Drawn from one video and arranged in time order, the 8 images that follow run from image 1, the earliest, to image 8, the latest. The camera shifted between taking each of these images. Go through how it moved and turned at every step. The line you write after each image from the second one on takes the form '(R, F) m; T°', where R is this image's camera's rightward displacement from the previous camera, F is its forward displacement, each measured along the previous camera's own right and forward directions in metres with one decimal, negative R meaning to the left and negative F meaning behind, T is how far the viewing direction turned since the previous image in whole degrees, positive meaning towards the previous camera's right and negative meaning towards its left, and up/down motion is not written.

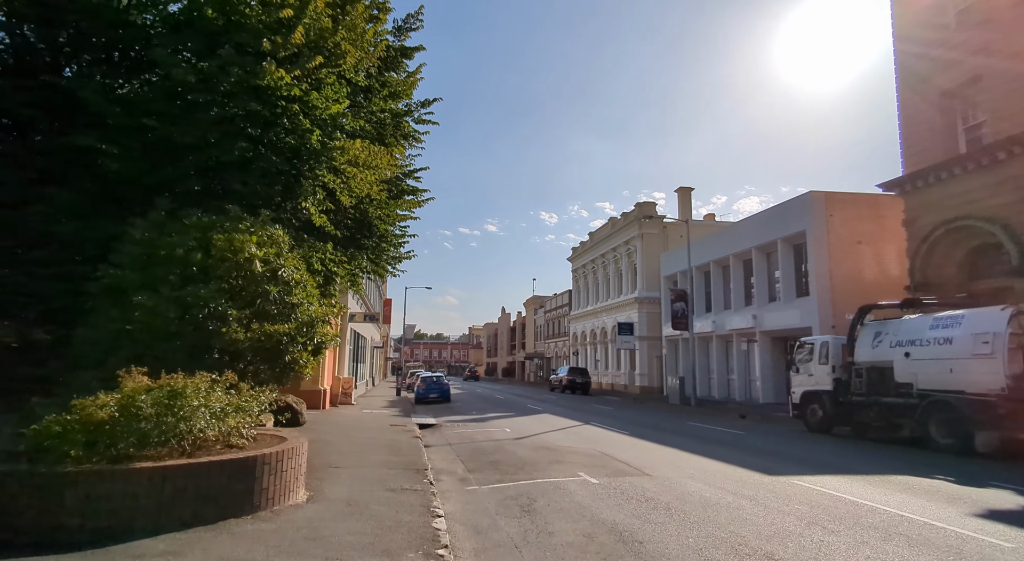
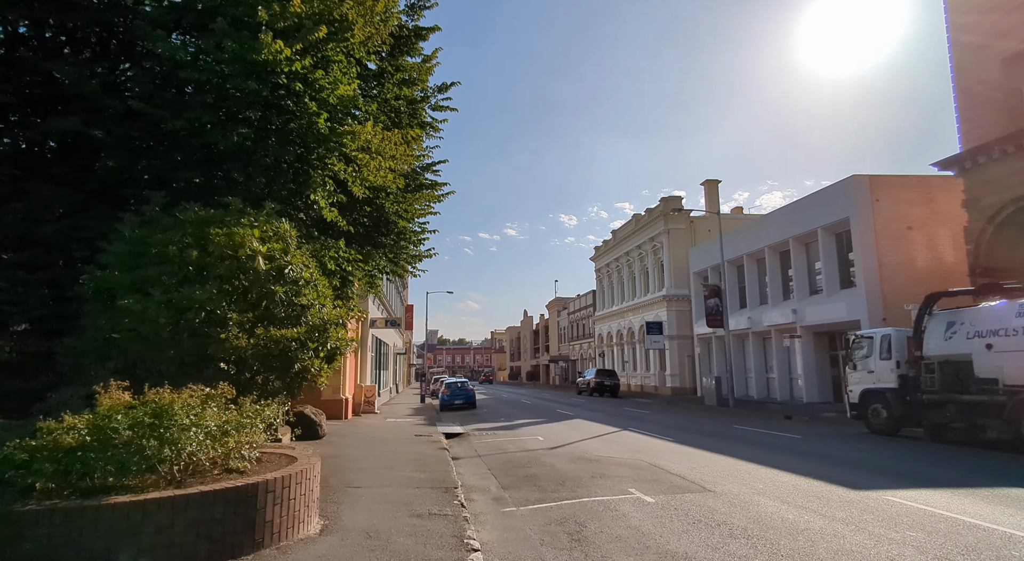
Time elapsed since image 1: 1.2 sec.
(-0.2, +1.1) m; -2°
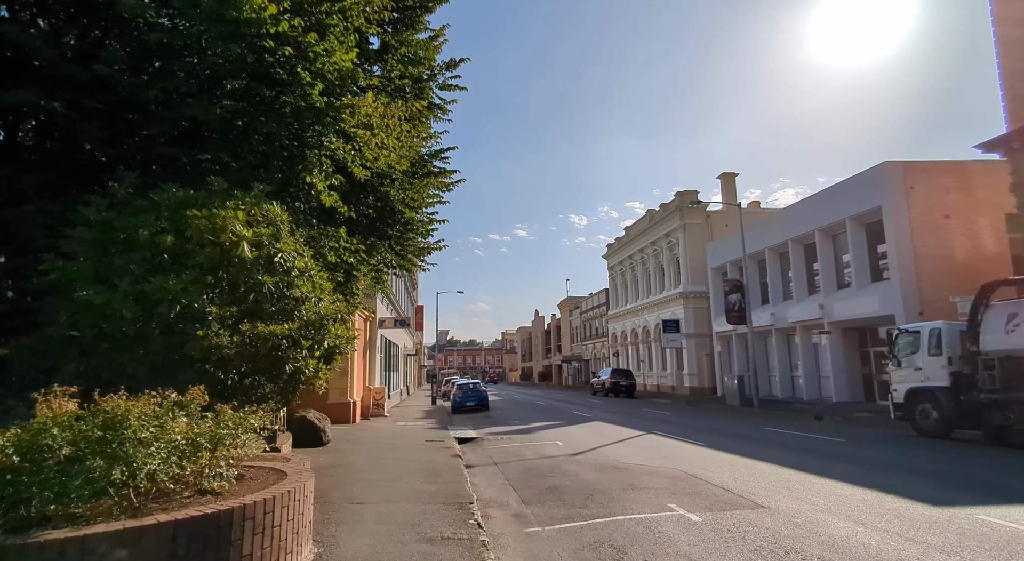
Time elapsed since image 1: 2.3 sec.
(-0.1, +1.0) m; -1°
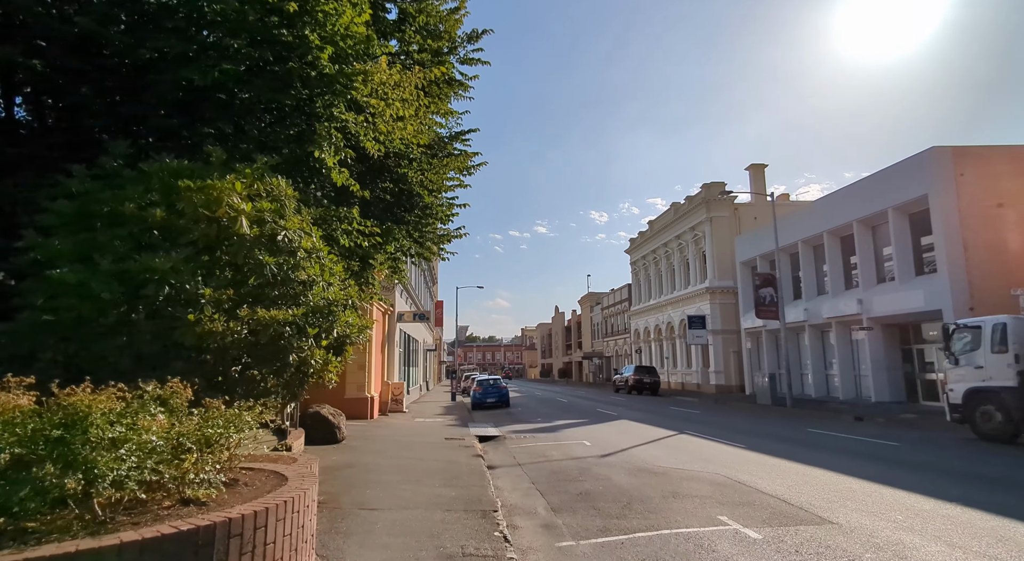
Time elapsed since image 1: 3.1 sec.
(-0.1, +0.8) m; -2°
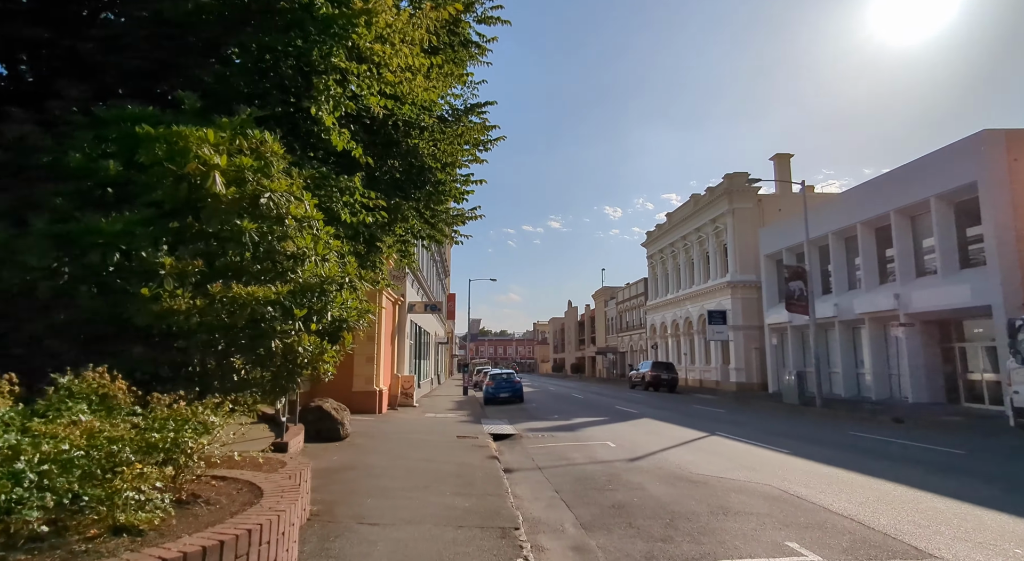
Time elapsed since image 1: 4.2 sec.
(-0.2, +1.1) m; -1°
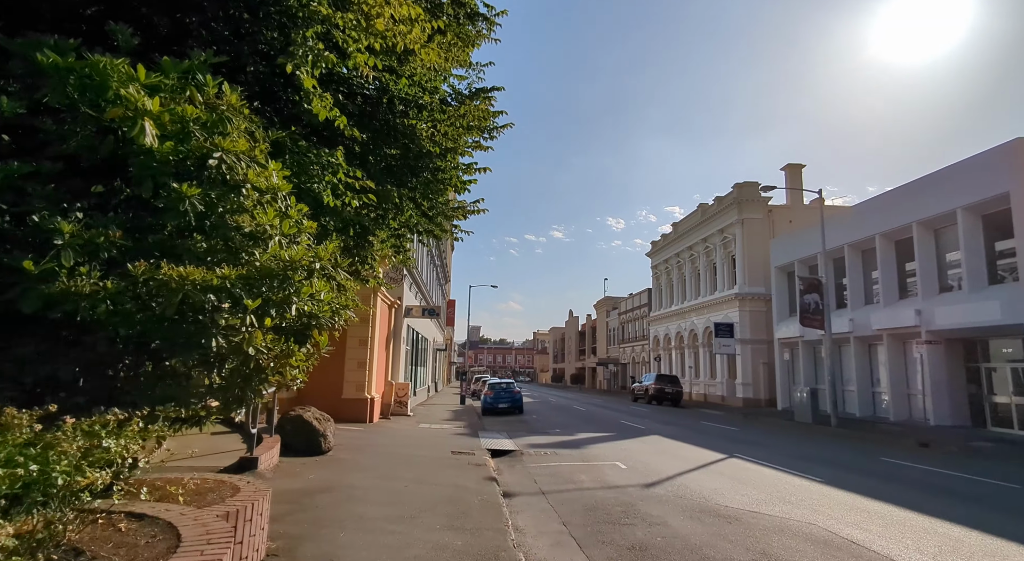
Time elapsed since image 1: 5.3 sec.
(-0.1, +1.1) m; 0°
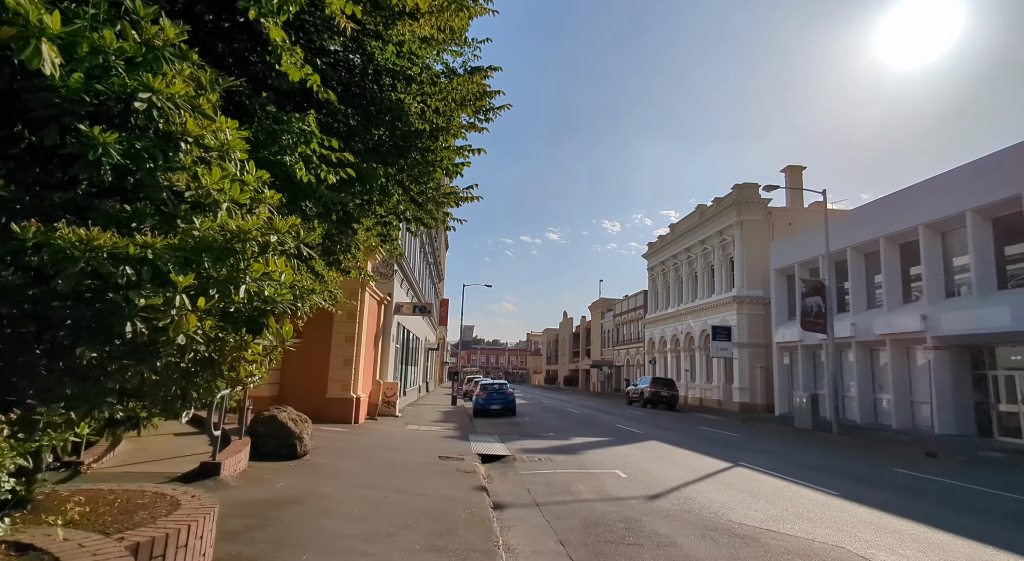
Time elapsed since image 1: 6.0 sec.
(0.0, +0.7) m; +1°
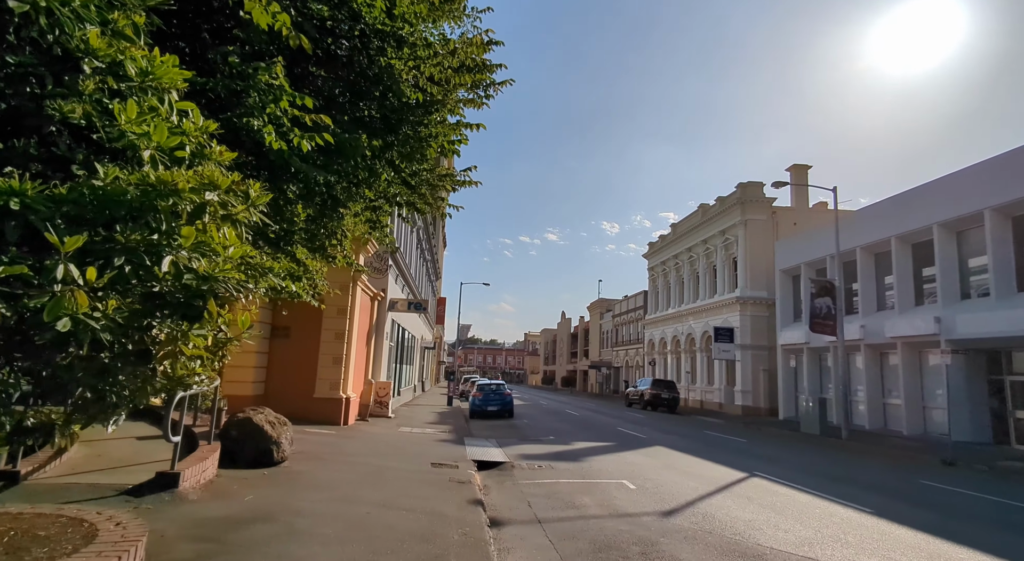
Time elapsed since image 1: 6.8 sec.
(0.0, +0.8) m; 0°
